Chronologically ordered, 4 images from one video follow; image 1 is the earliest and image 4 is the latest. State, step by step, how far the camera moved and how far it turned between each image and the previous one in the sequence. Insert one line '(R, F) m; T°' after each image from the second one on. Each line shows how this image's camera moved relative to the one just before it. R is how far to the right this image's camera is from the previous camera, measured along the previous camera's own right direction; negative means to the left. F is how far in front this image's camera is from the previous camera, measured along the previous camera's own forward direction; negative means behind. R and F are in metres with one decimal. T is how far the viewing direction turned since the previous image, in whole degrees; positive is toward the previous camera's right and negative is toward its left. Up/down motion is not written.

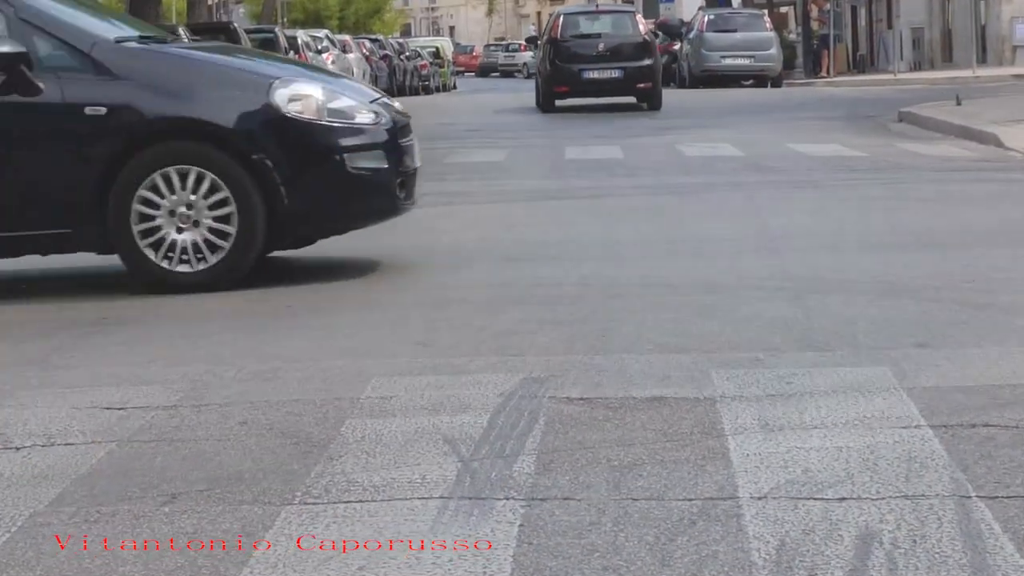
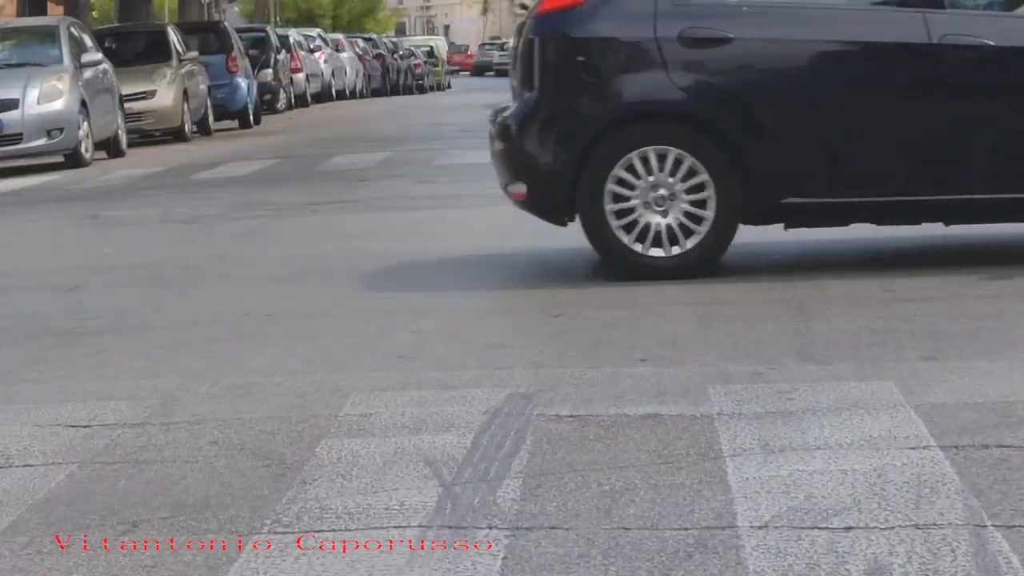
(0.0, +0.3) m; 0°
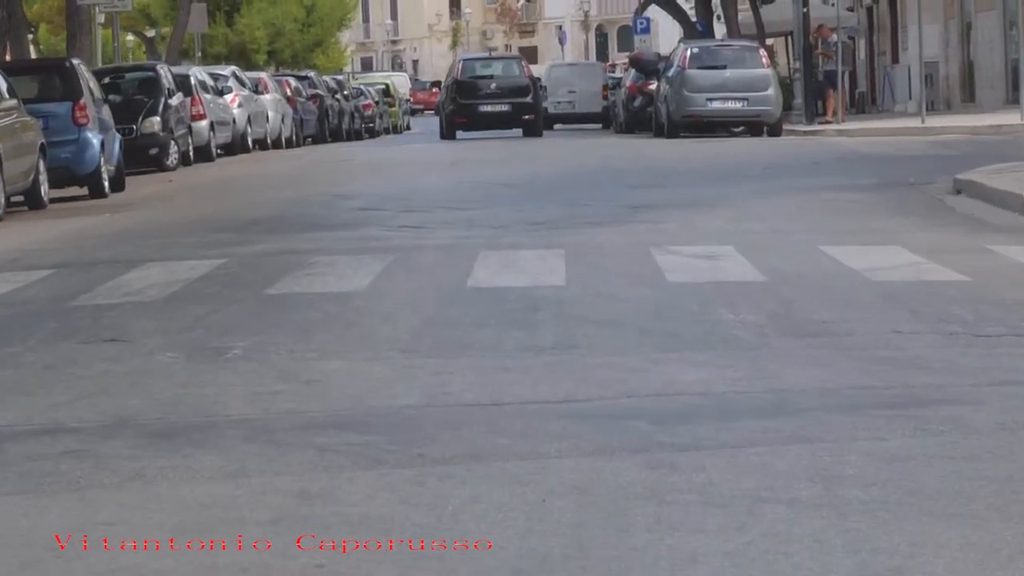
(+0.7, +7.8) m; +1°
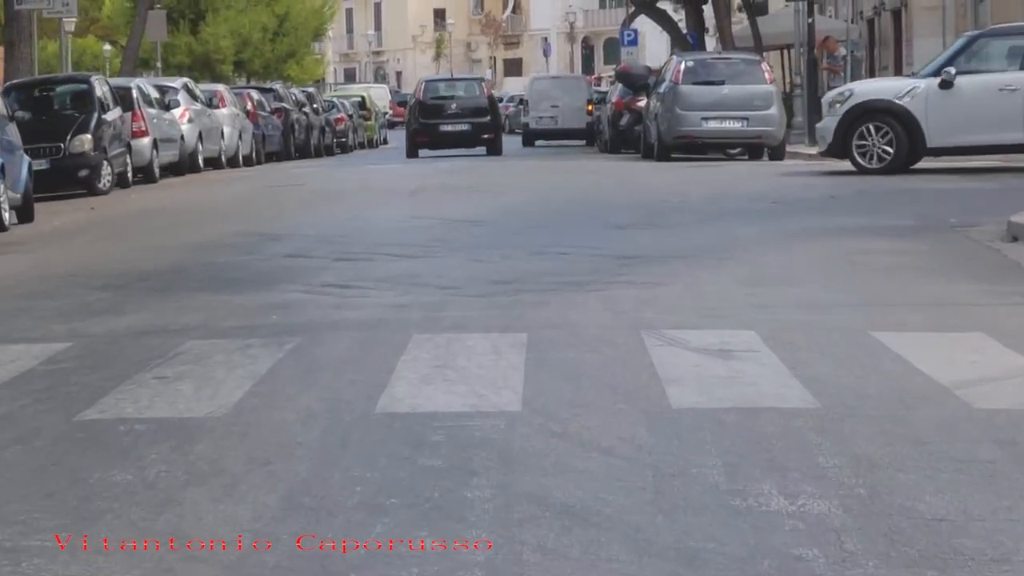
(+0.3, +4.1) m; 0°
